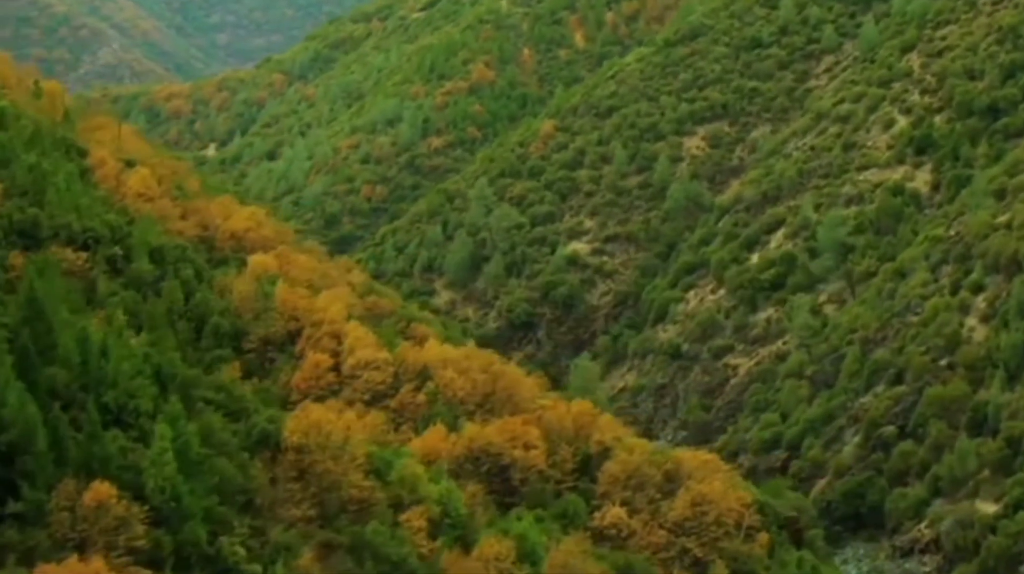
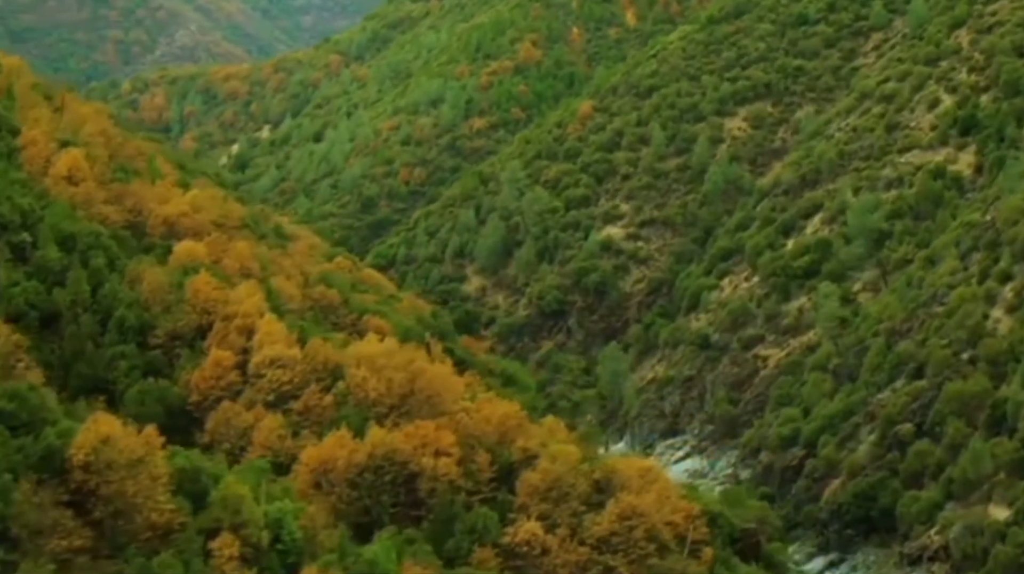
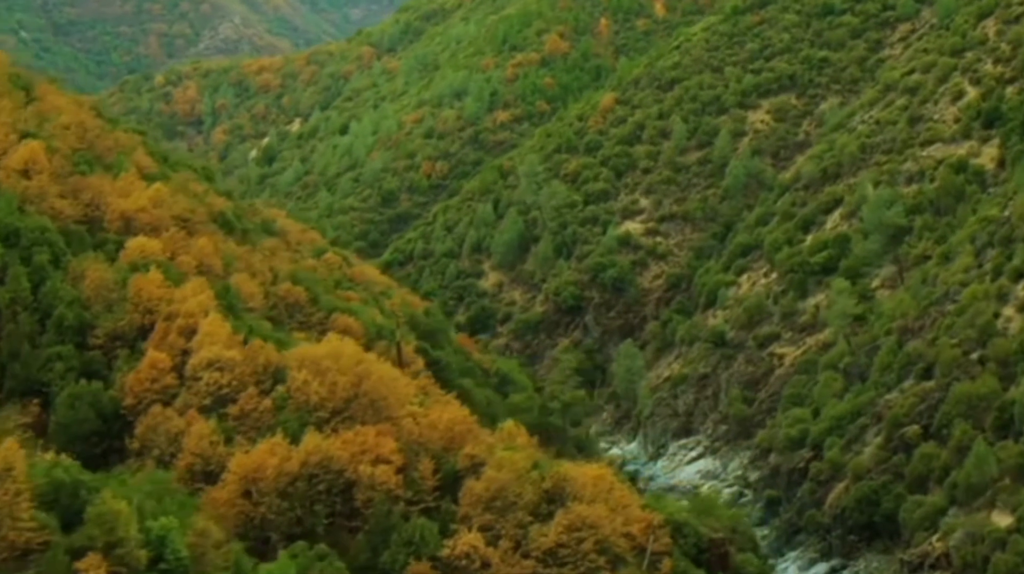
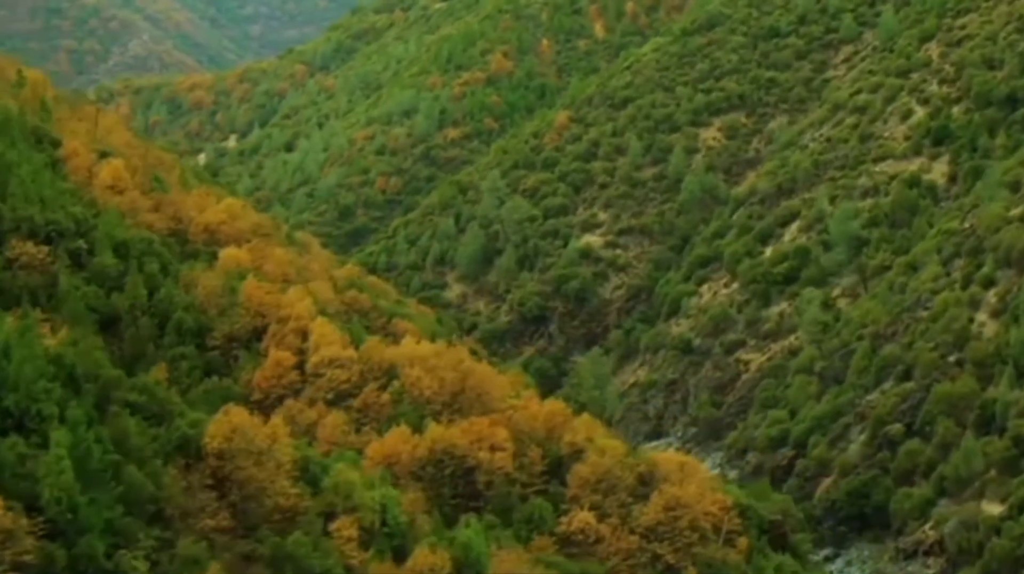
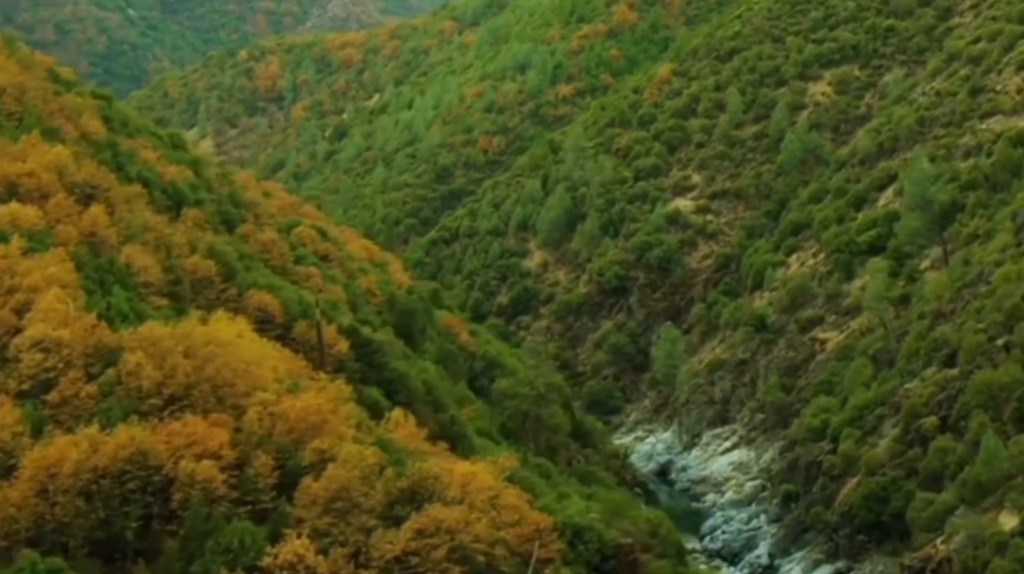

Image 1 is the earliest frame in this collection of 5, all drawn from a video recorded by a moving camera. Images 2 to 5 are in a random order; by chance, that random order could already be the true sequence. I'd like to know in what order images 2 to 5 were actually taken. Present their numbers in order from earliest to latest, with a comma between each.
4, 2, 3, 5
